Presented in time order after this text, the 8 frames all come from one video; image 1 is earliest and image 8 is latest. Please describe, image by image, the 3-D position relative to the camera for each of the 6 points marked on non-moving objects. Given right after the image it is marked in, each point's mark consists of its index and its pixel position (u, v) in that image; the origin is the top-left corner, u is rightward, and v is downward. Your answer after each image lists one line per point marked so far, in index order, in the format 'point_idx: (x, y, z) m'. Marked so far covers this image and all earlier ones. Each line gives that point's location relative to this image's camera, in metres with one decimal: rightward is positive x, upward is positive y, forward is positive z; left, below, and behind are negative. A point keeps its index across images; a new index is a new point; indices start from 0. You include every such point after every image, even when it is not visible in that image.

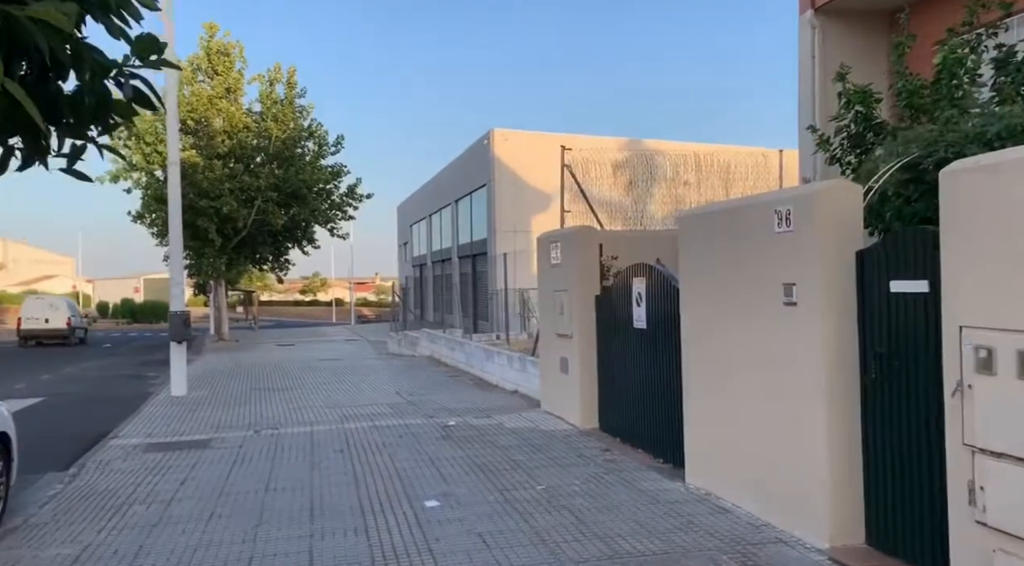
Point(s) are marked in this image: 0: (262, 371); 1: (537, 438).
0: (-6.1, -2.1, +19.3) m
1: (+0.3, -1.8, +9.0) m
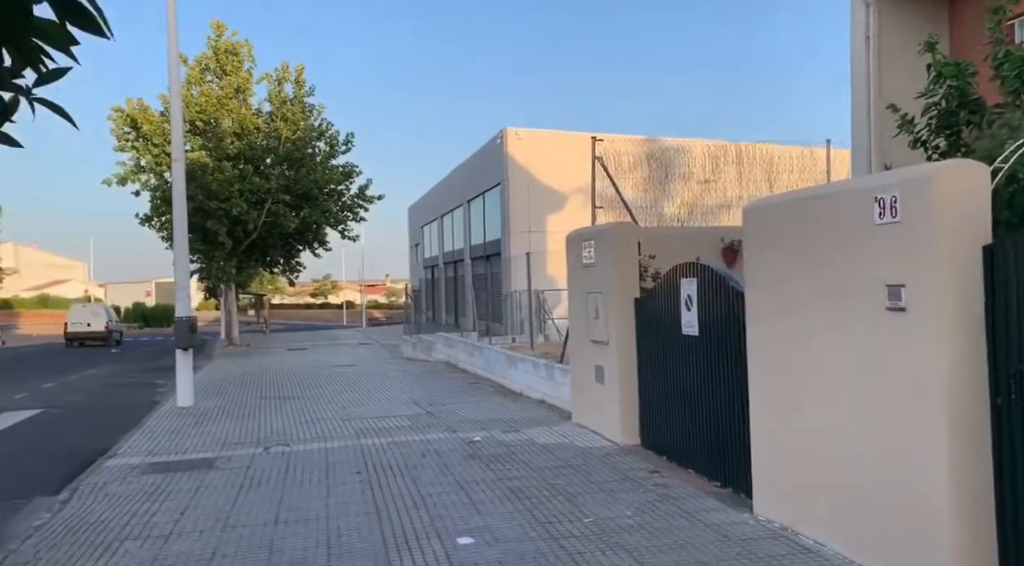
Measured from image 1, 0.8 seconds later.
0: (-5.6, -2.2, +18.5) m
1: (+0.6, -1.8, +8.2) m
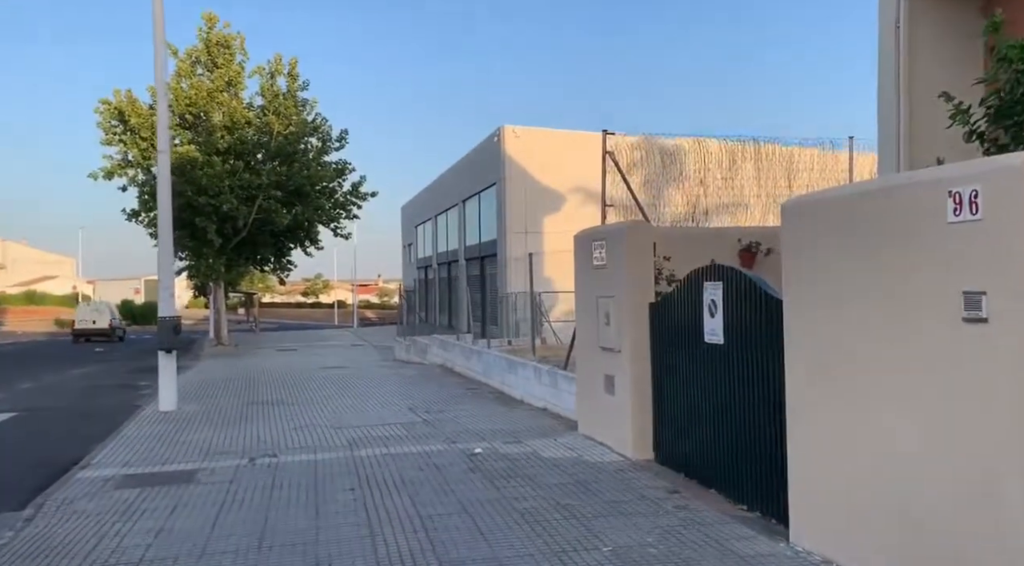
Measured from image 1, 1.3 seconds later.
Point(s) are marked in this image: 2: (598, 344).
0: (-5.6, -2.2, +17.8) m
1: (+0.7, -1.8, +7.6) m
2: (+1.0, -0.7, +9.1) m
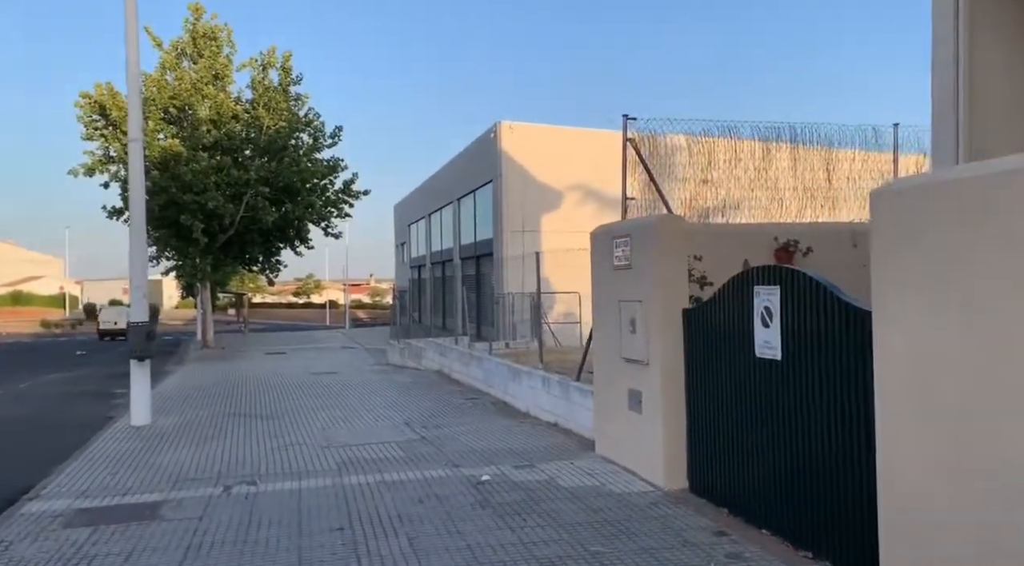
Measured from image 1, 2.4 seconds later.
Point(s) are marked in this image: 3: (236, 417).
0: (-5.6, -2.2, +16.7) m
1: (+0.8, -1.9, +6.5) m
2: (+1.1, -0.7, +8.0) m
3: (-4.4, -2.1, +12.5) m
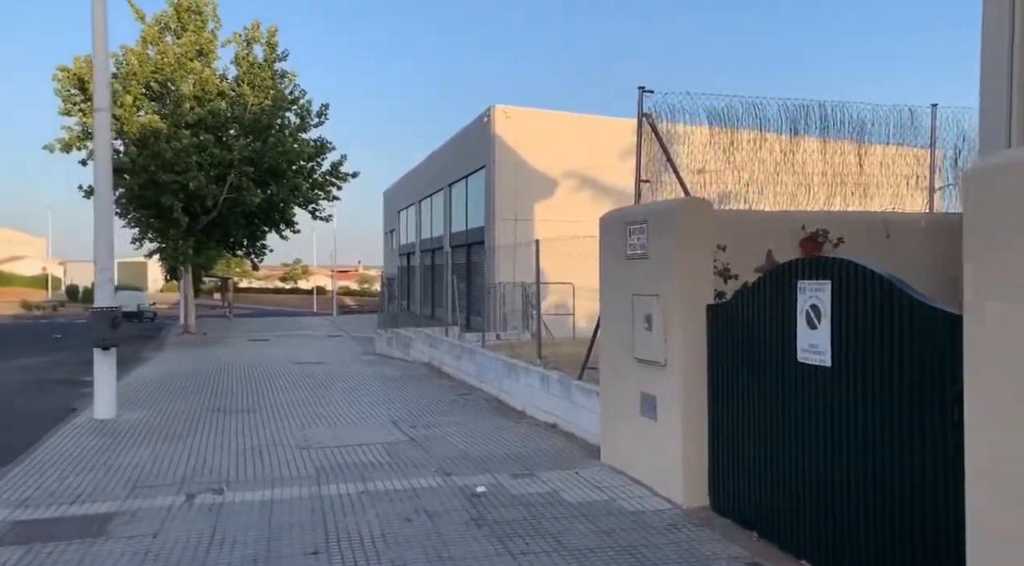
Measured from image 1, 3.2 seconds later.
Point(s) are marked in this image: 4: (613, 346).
0: (-5.7, -1.9, +15.8) m
1: (+0.8, -1.8, +5.7) m
2: (+1.1, -0.7, +7.2) m
3: (-4.5, -1.9, +11.6) m
4: (+1.0, -0.6, +7.8) m
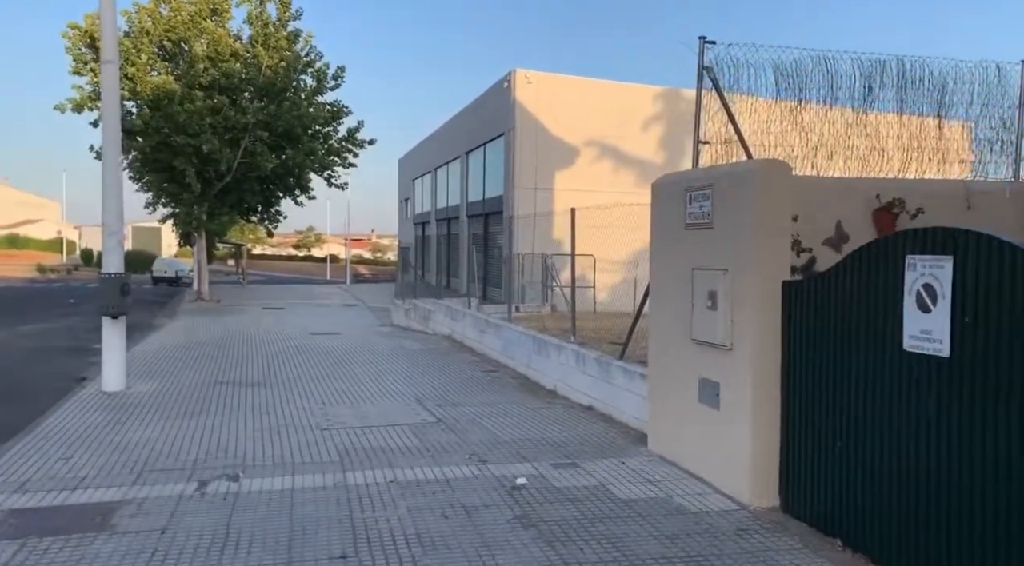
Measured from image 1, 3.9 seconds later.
0: (-5.3, -1.3, +15.2) m
1: (+1.2, -1.6, +5.0) m
2: (+1.5, -0.4, +6.5) m
3: (-4.0, -1.4, +11.0) m
4: (+1.4, -0.4, +7.0) m
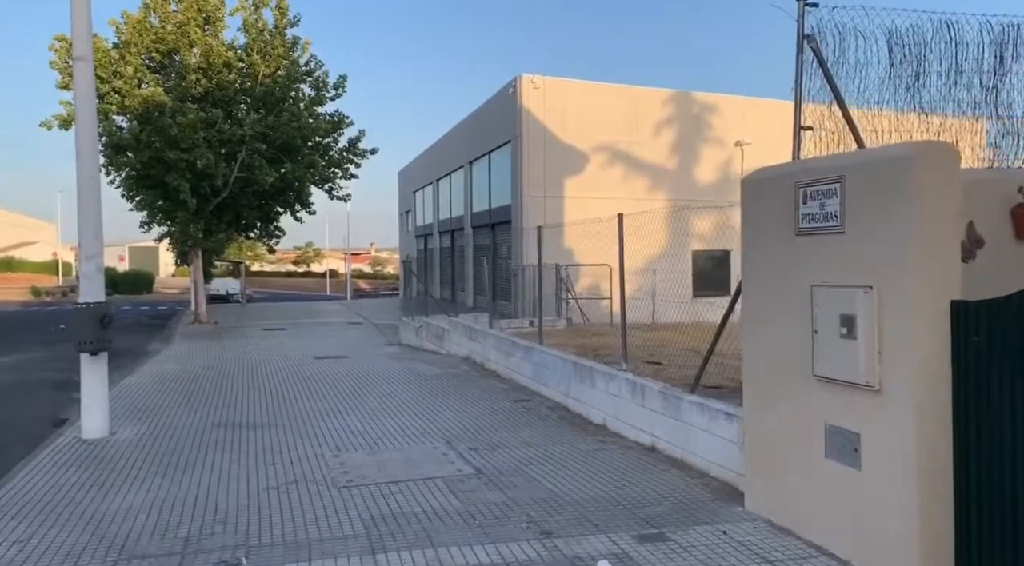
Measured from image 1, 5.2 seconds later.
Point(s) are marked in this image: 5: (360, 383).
0: (-4.8, -1.7, +13.8) m
1: (+1.7, -1.8, +3.6) m
2: (+1.9, -0.6, +5.1) m
3: (-3.5, -1.7, +9.6) m
4: (+1.8, -0.5, +5.7) m
5: (-2.5, -1.6, +13.1) m
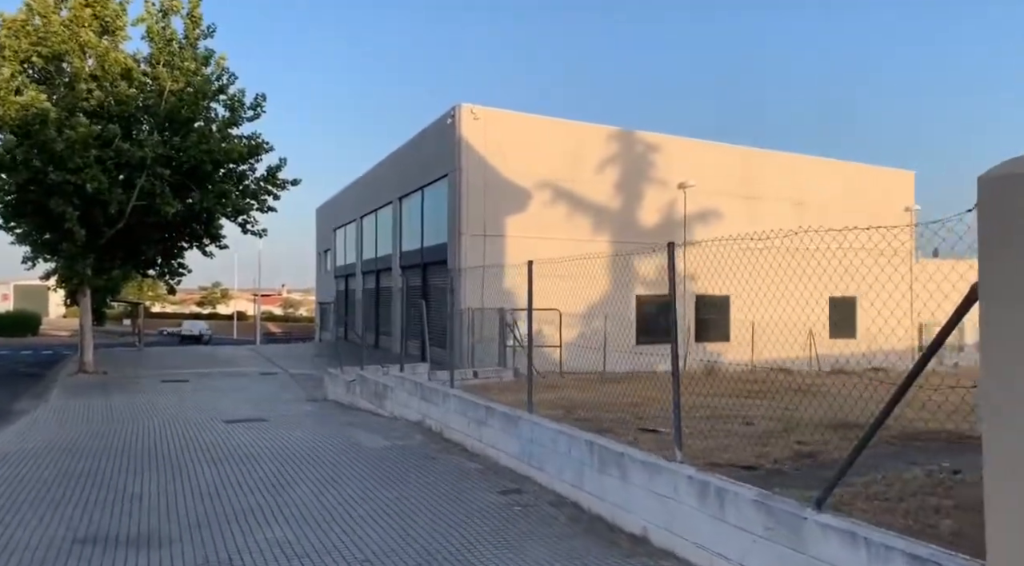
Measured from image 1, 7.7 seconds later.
0: (-5.2, -2.3, +10.6) m
1: (+2.3, -1.9, +1.2) m
2: (+2.4, -0.8, +2.7) m
3: (-3.5, -2.2, +6.5) m
4: (+2.2, -0.8, +3.2) m
5: (-2.9, -2.3, +10.1) m
